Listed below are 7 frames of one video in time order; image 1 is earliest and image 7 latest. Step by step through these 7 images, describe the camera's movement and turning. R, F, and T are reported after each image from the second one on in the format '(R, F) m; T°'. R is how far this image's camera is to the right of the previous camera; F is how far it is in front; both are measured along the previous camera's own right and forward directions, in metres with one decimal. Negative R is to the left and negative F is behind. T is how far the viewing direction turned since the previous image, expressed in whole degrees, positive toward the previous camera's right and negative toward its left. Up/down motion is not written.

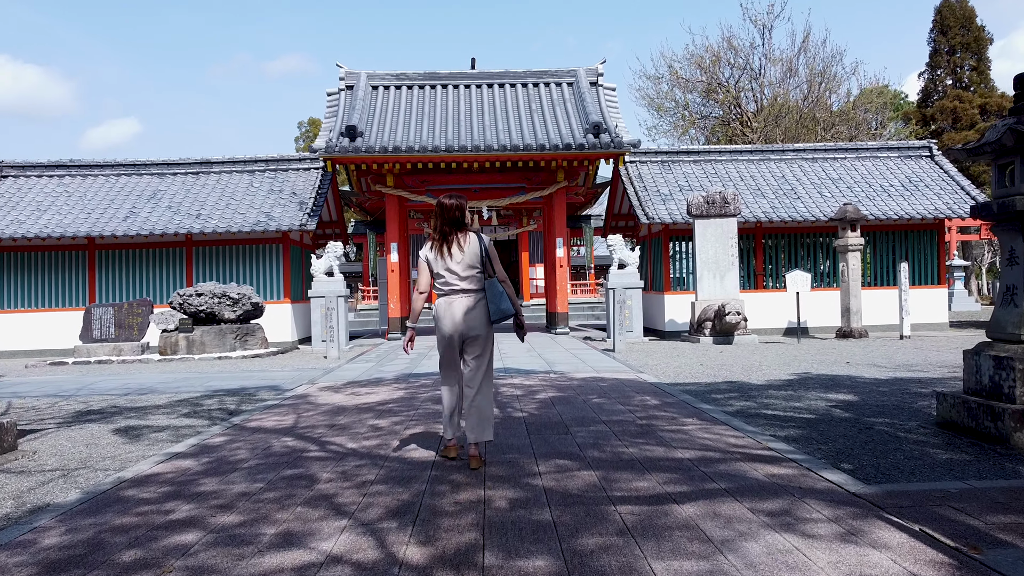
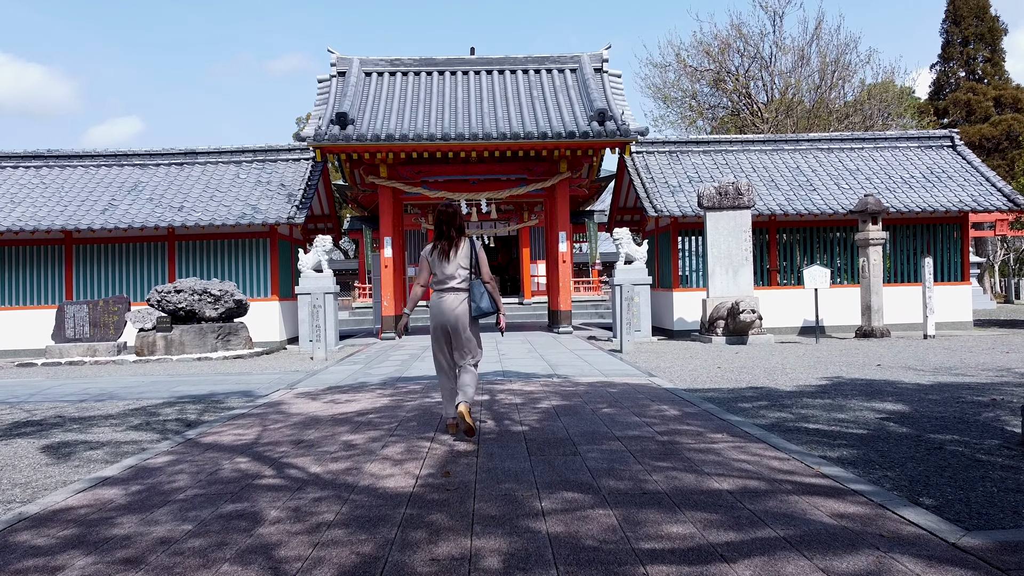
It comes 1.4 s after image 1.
(0.0, +0.8) m; 0°
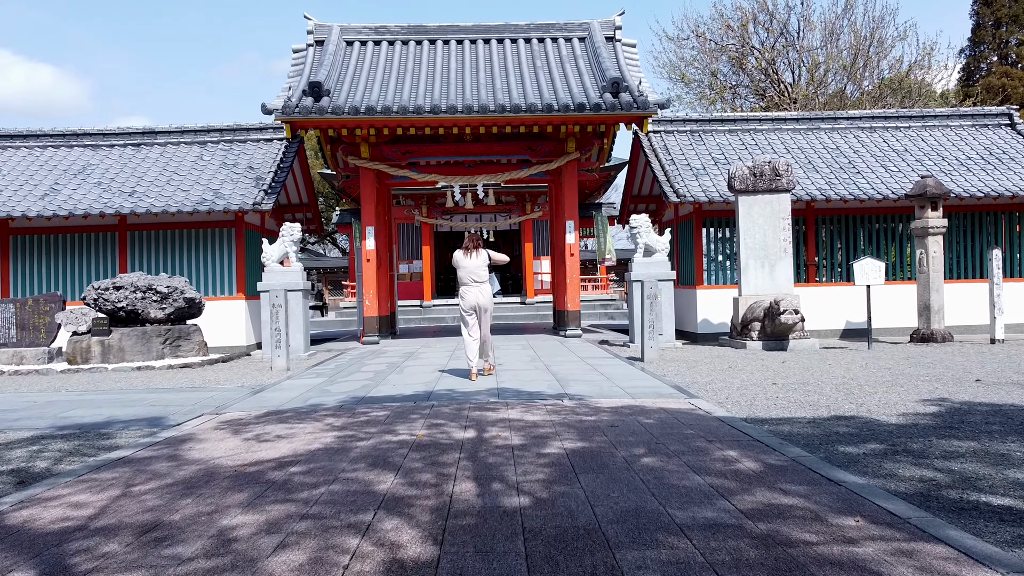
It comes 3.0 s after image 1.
(0.0, +1.9) m; 0°
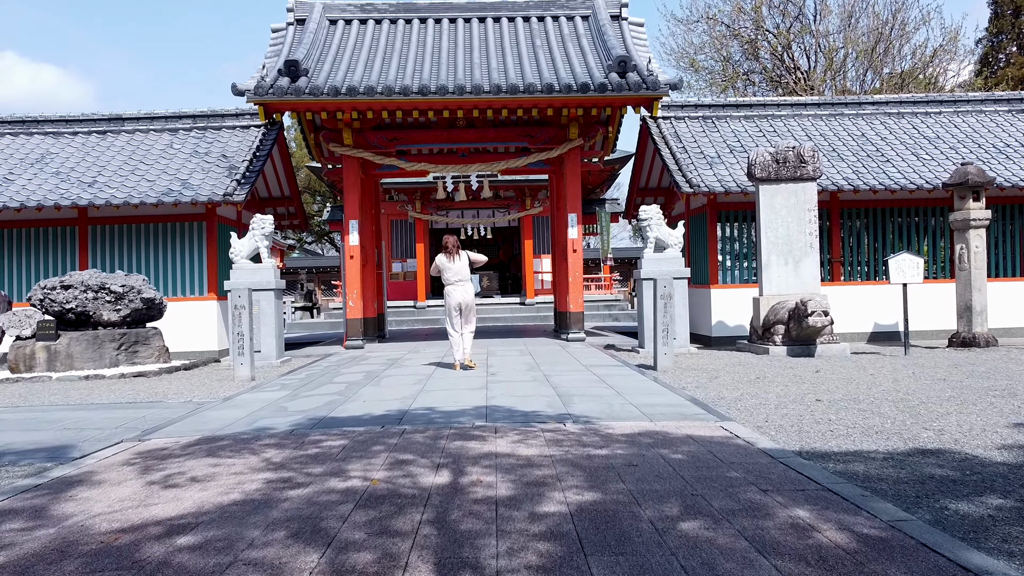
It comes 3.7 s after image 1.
(+0.1, +1.1) m; 0°
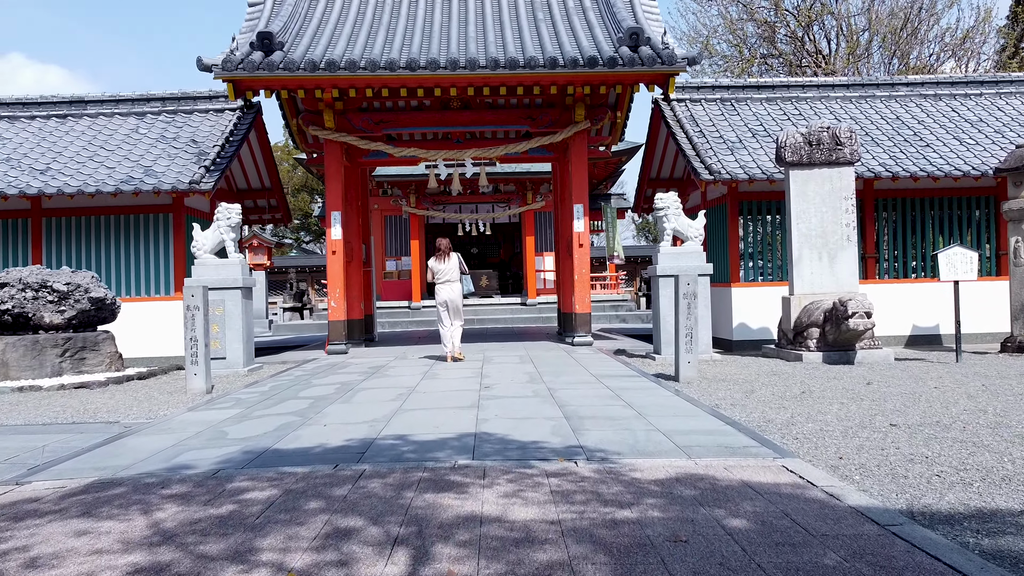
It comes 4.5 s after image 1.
(0.0, +1.2) m; 0°
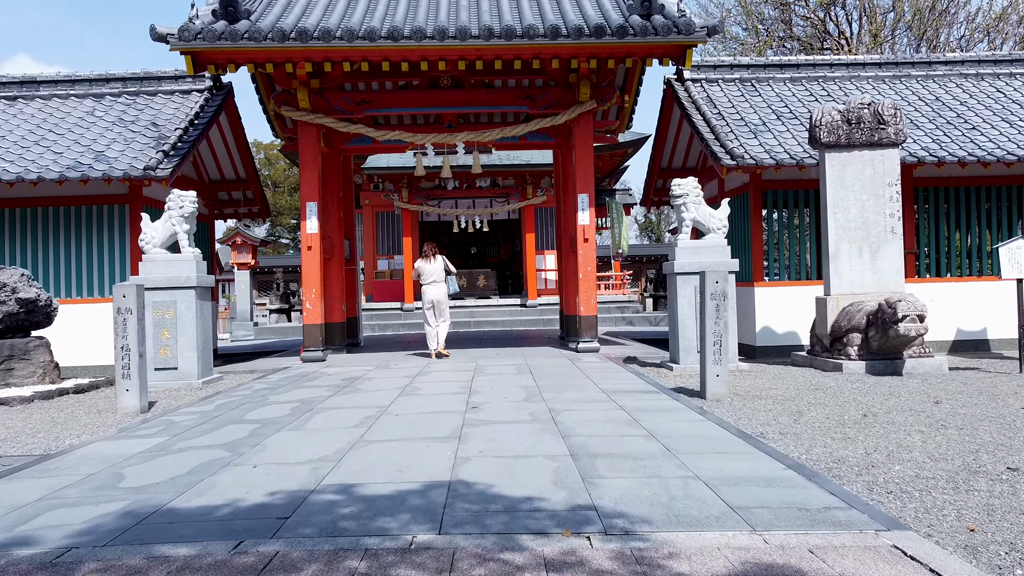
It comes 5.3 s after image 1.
(+0.1, +1.1) m; 0°
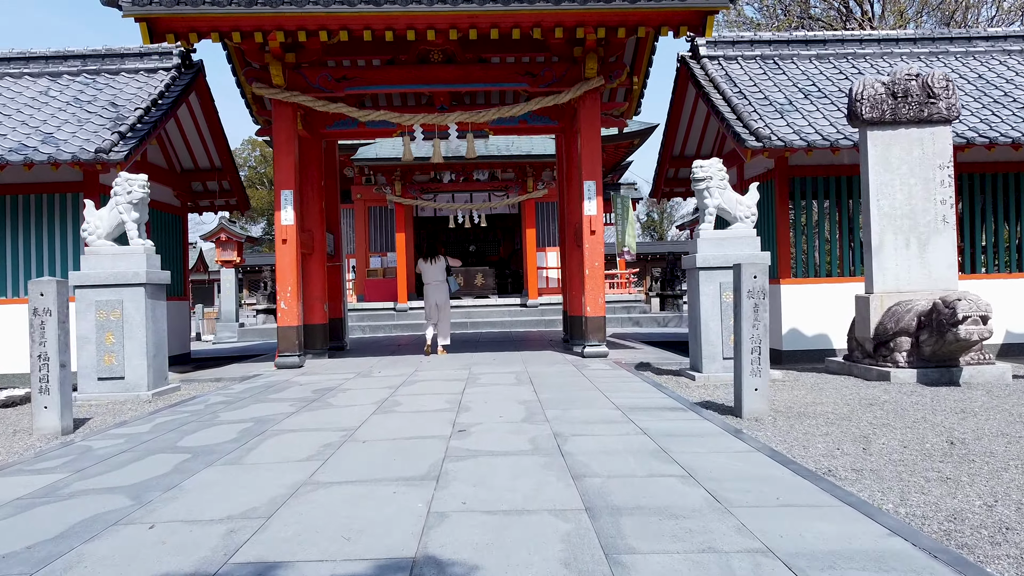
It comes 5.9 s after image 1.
(0.0, +1.0) m; 0°
